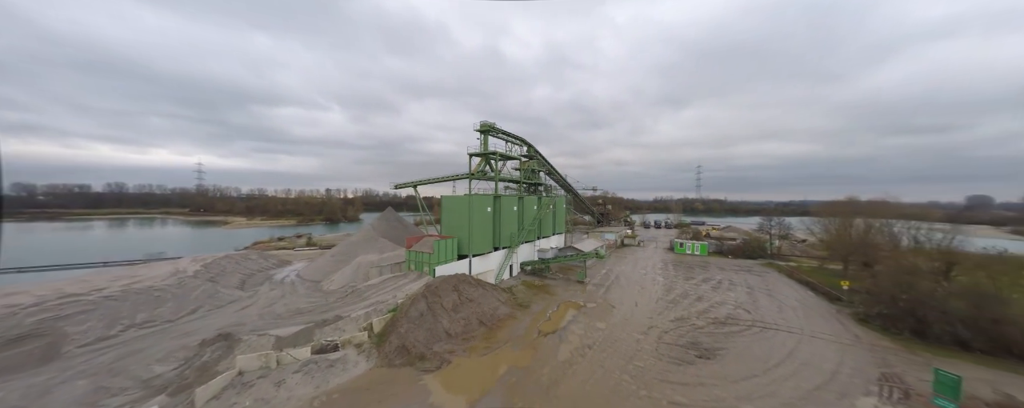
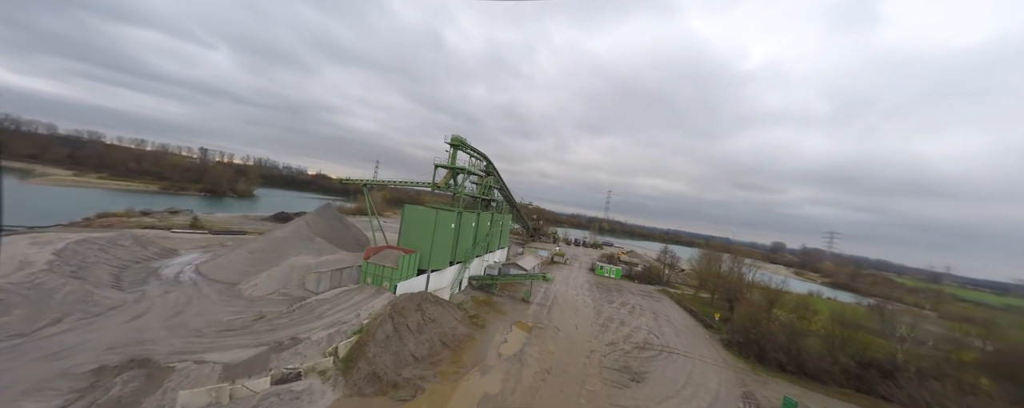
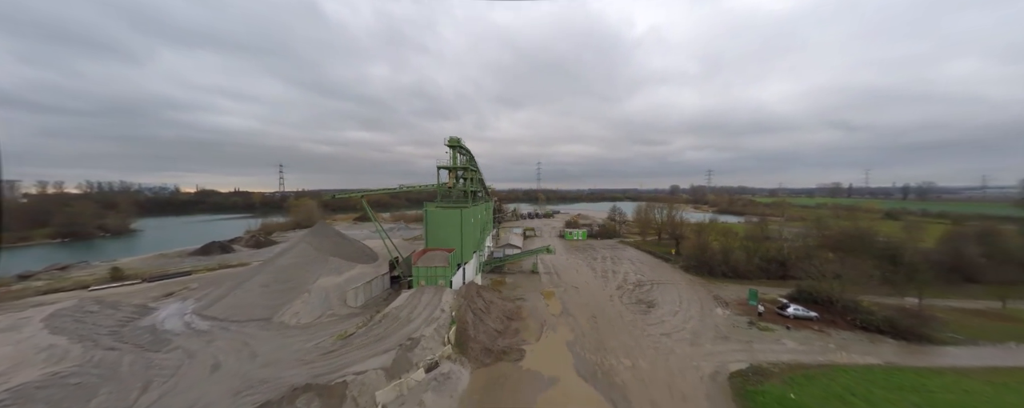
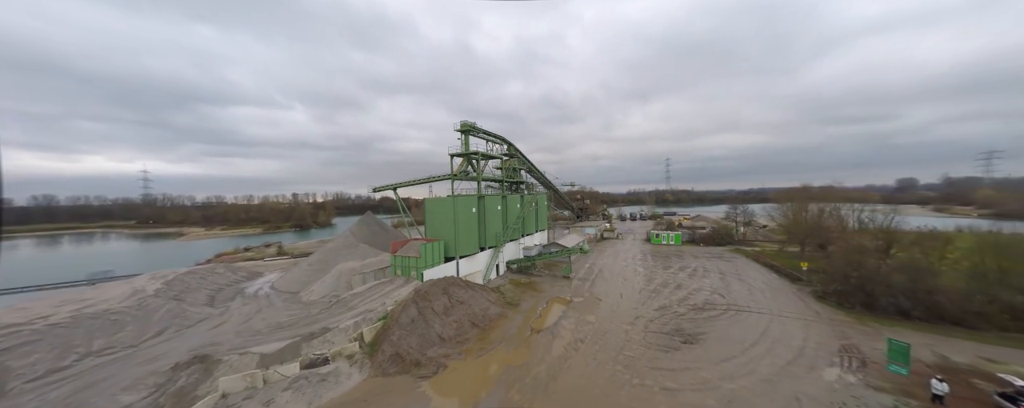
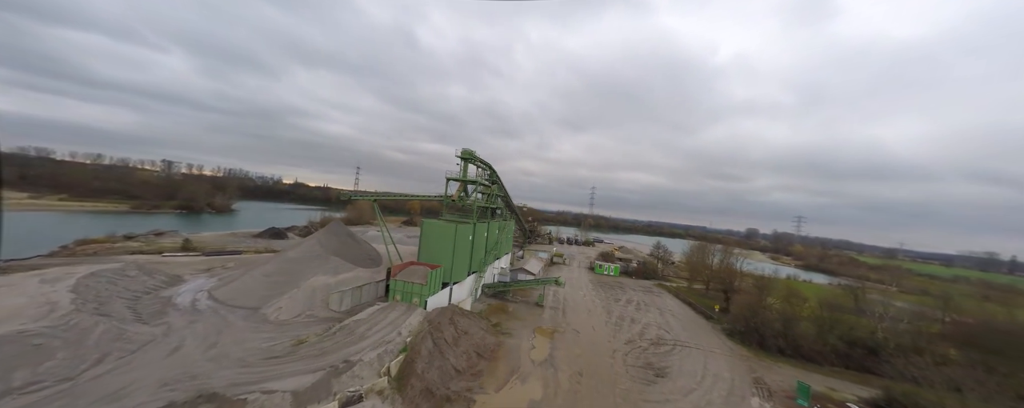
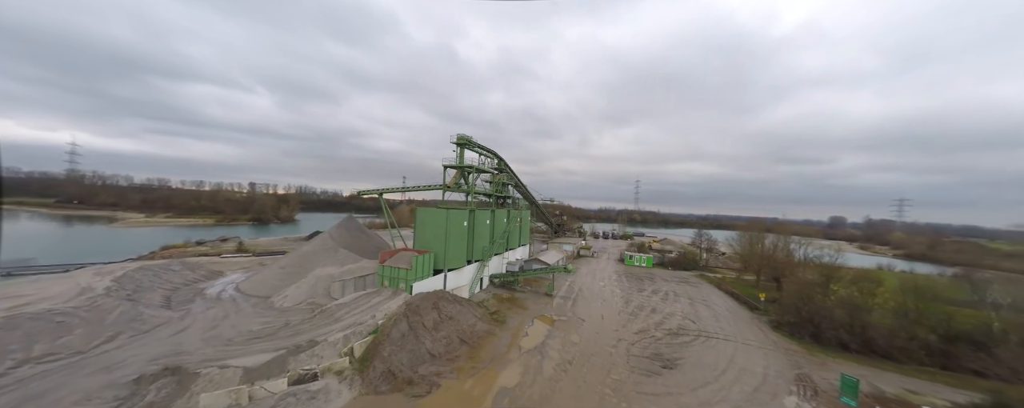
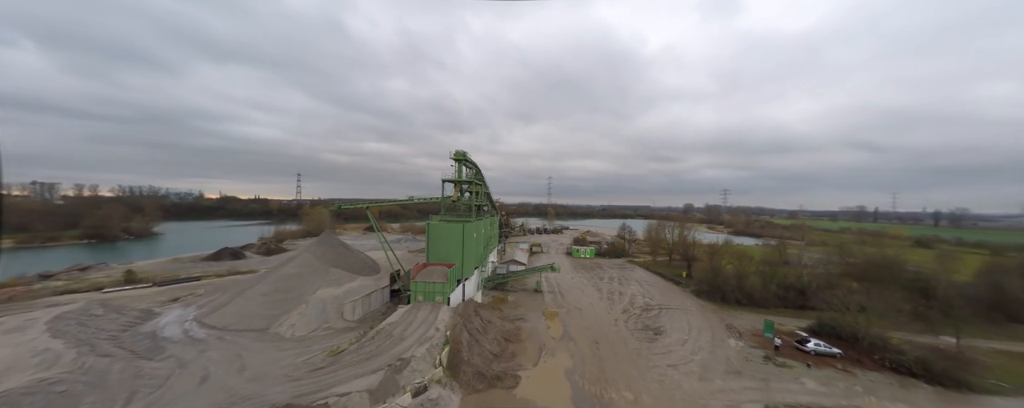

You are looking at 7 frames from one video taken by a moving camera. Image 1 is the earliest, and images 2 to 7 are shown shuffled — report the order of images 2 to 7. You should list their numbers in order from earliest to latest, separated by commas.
4, 6, 2, 5, 7, 3
